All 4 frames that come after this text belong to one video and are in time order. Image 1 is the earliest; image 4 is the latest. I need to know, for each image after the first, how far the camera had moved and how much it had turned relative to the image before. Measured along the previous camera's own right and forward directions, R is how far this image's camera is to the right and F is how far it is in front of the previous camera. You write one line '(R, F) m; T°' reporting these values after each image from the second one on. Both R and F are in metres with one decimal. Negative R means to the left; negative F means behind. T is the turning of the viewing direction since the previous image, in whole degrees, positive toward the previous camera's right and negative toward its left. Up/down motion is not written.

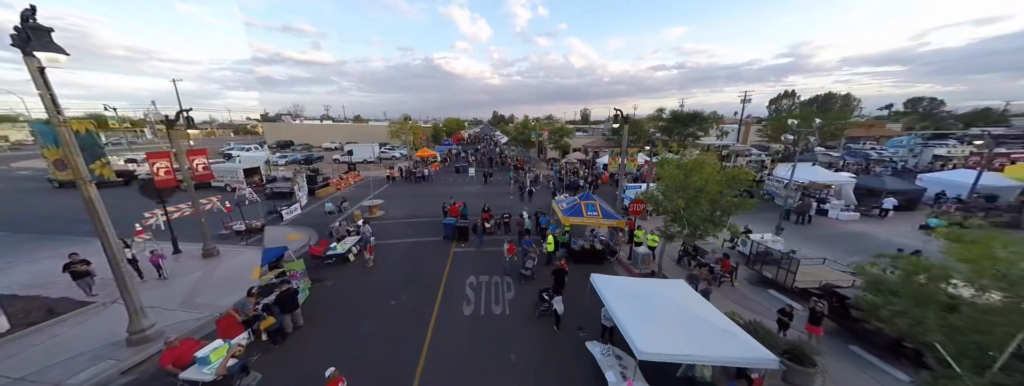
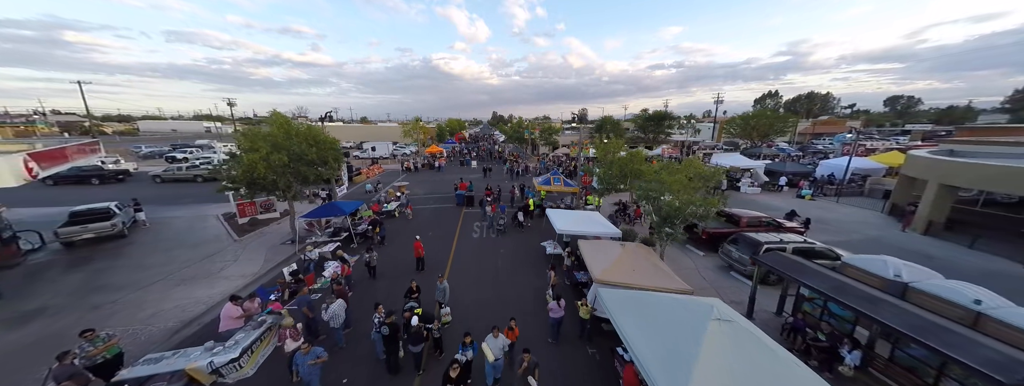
(+0.6, -5.8) m; 0°
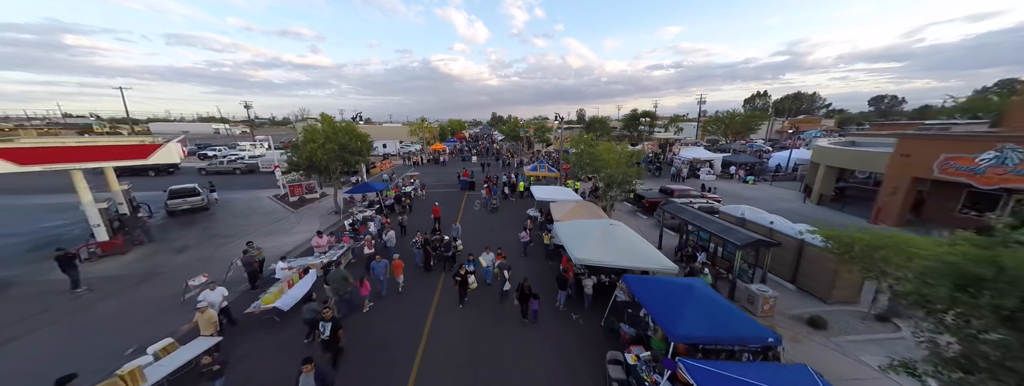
(+0.5, -4.1) m; 0°
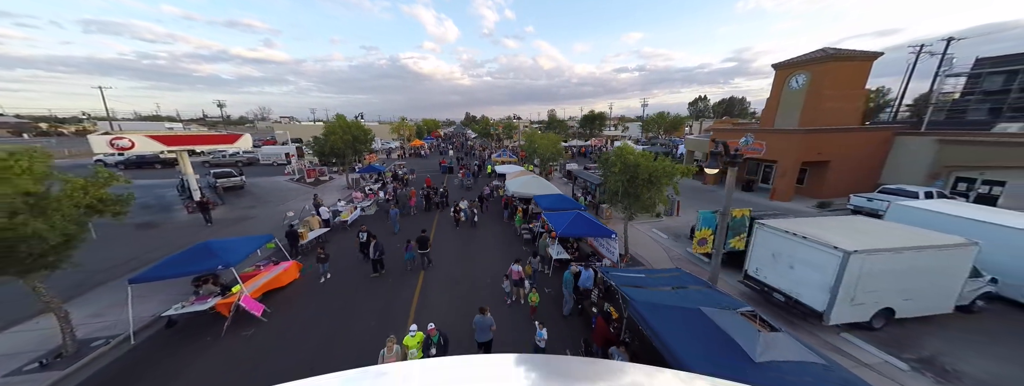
(+0.5, -7.0) m; +5°
